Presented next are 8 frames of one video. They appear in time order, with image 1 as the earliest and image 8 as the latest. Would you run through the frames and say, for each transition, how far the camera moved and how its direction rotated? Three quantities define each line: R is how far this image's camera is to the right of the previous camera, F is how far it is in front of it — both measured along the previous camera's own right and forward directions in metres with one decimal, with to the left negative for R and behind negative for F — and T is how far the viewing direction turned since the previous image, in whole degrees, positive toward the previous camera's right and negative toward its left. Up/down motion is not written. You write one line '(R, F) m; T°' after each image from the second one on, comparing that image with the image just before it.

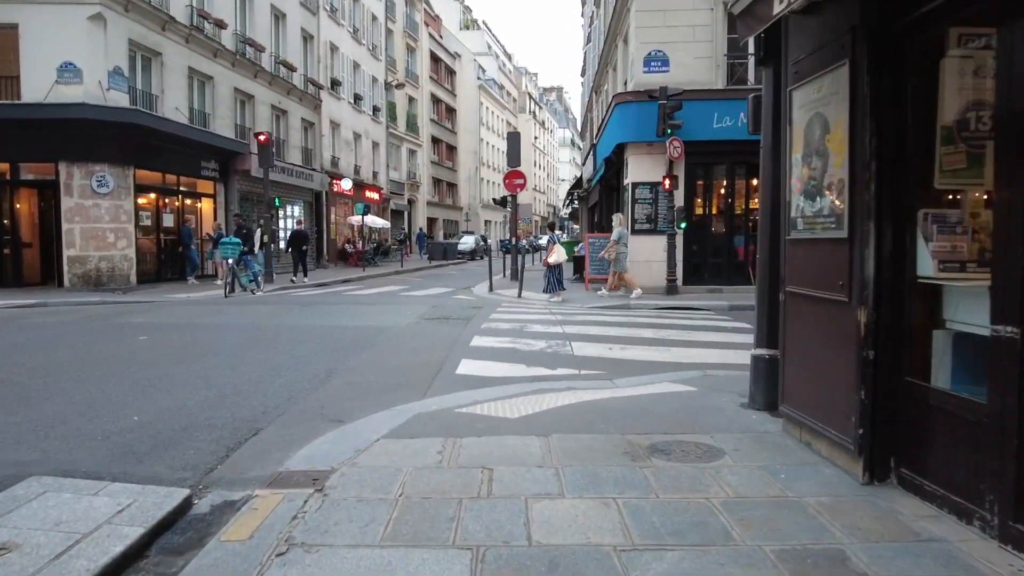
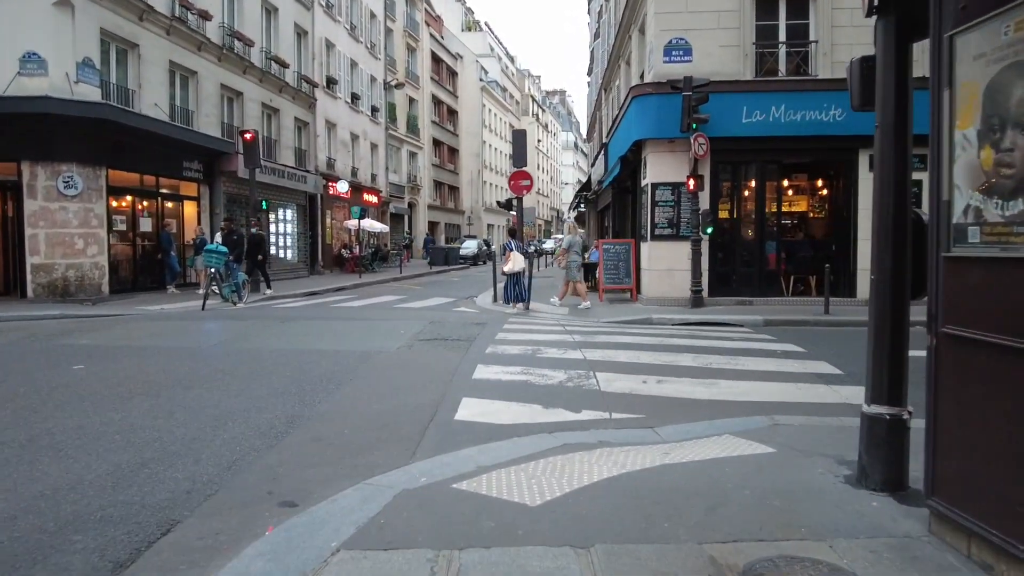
(-0.1, +1.6) m; 0°
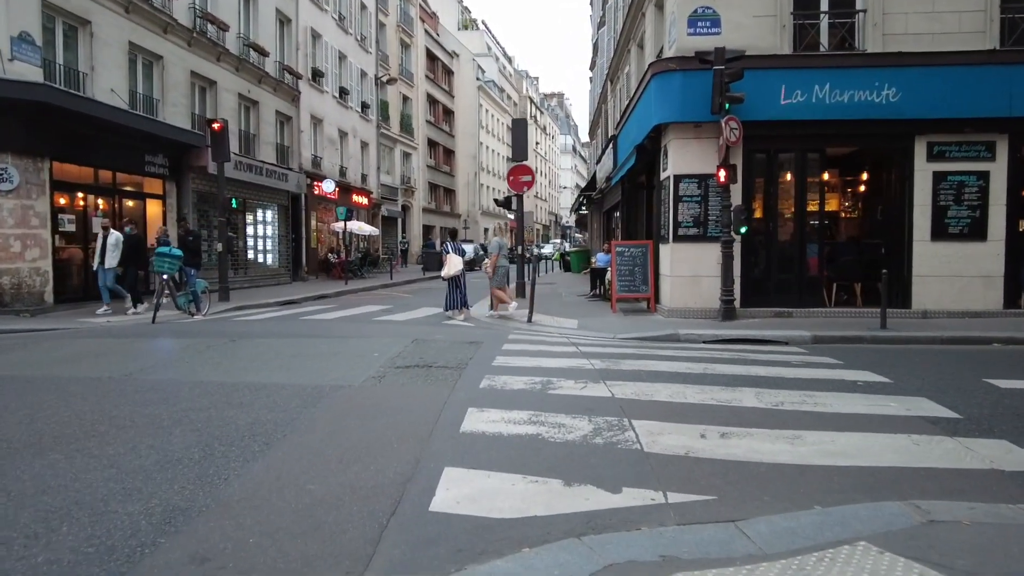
(-0.1, +2.2) m; 0°
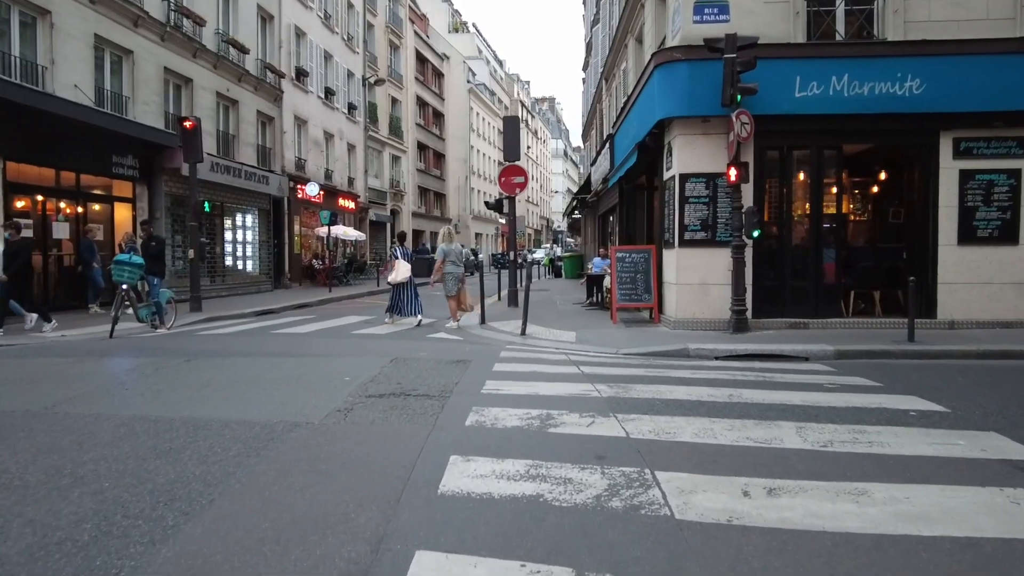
(0.0, +1.1) m; +1°
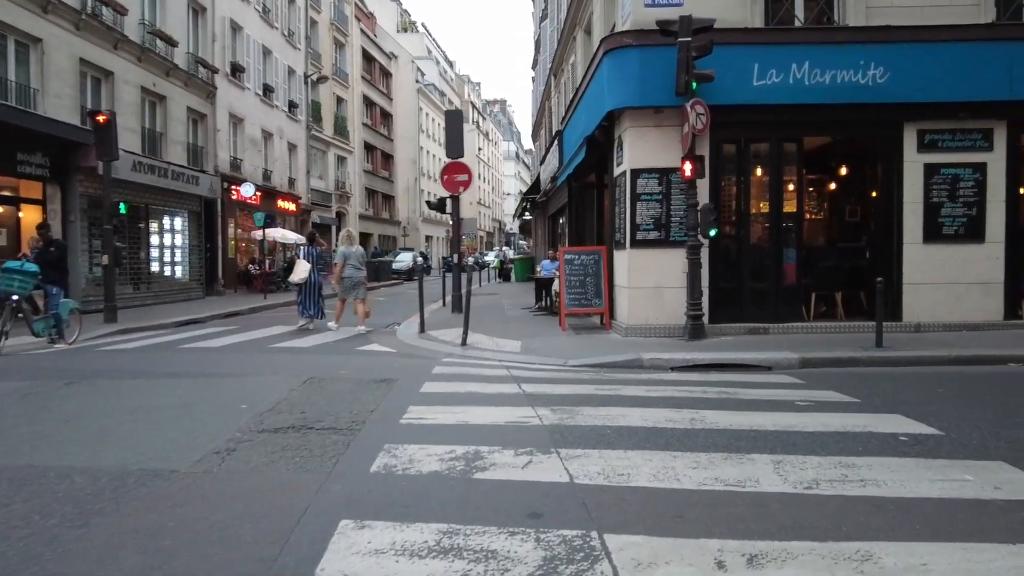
(+0.2, +1.0) m; +3°
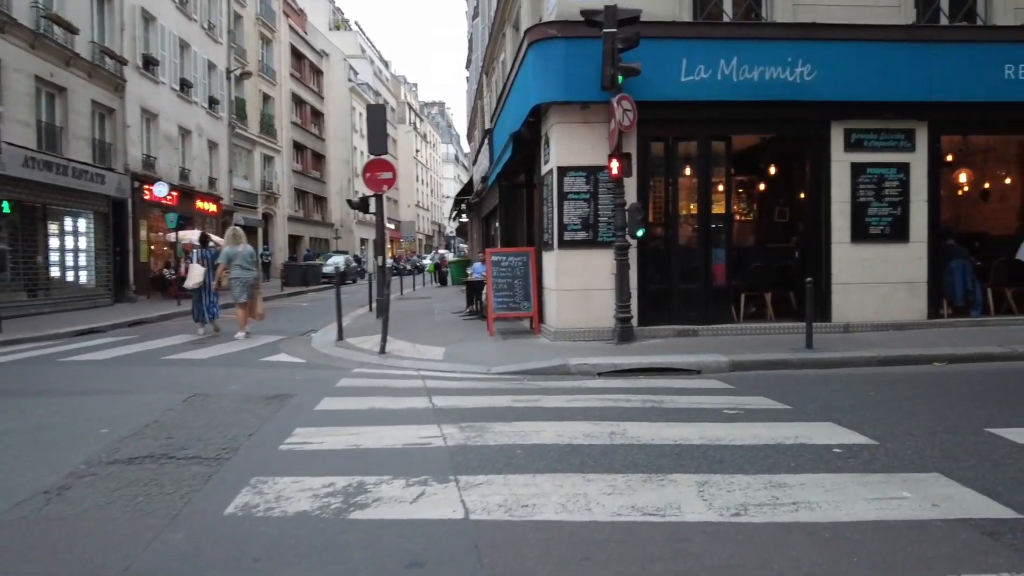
(+0.3, +0.6) m; +5°
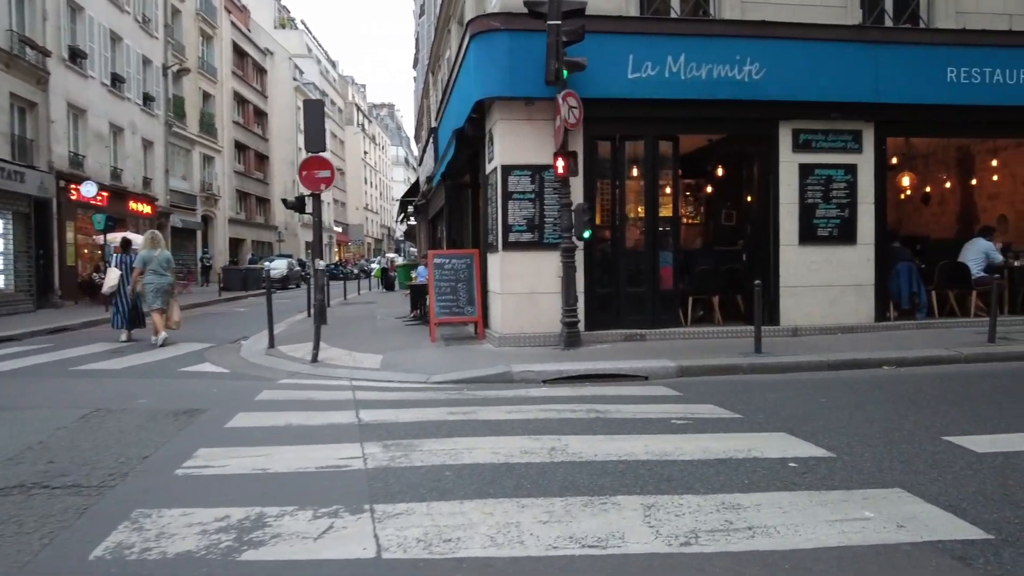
(+0.1, +0.5) m; +4°
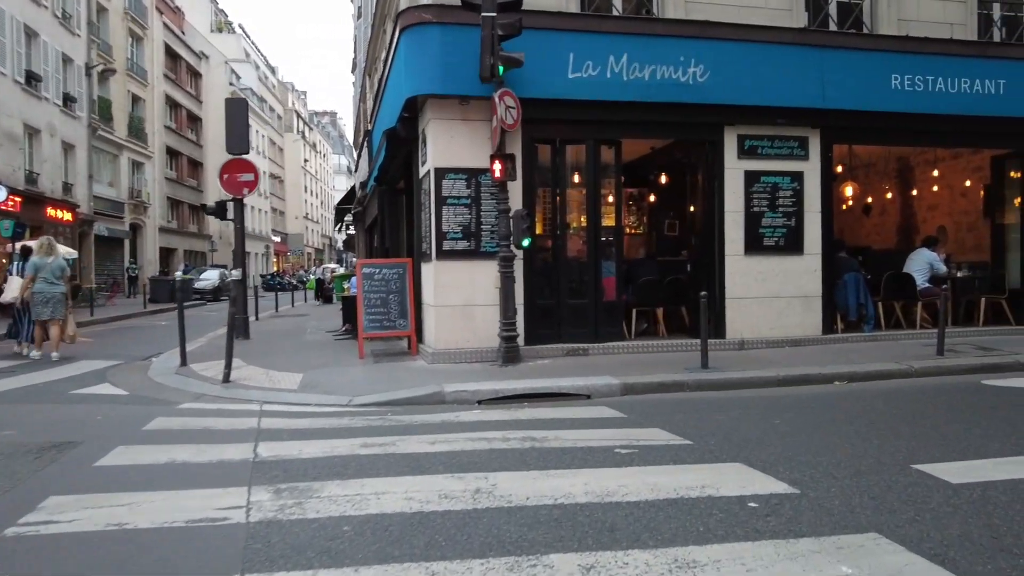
(+0.2, +0.7) m; +4°
